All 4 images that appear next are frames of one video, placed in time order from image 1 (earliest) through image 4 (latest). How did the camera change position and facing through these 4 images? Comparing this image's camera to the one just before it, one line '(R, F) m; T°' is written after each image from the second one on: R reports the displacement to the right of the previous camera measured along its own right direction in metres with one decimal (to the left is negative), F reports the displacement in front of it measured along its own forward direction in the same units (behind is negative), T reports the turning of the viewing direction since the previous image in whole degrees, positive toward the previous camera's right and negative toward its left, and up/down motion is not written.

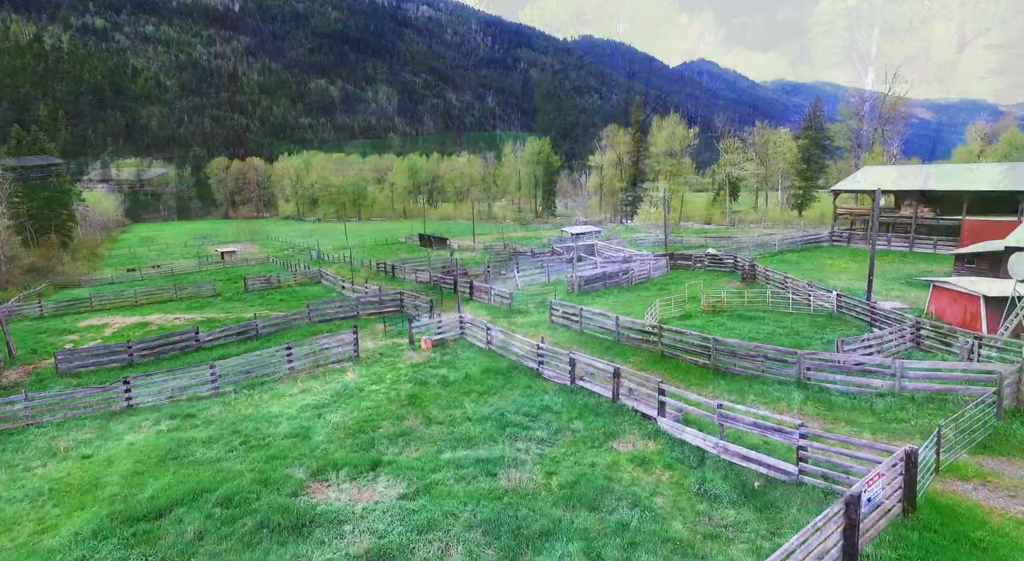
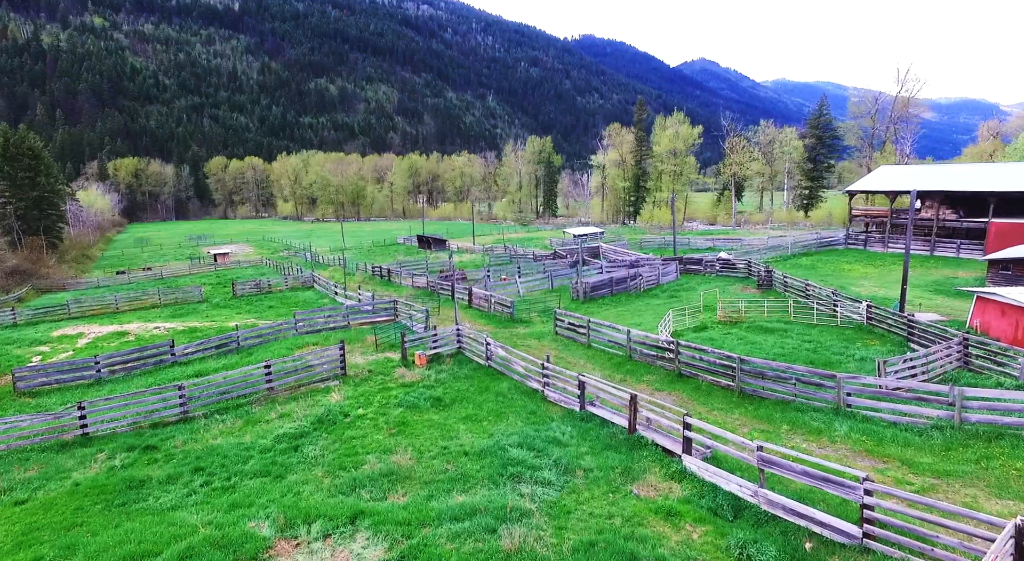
(0.0, +1.8) m; 0°
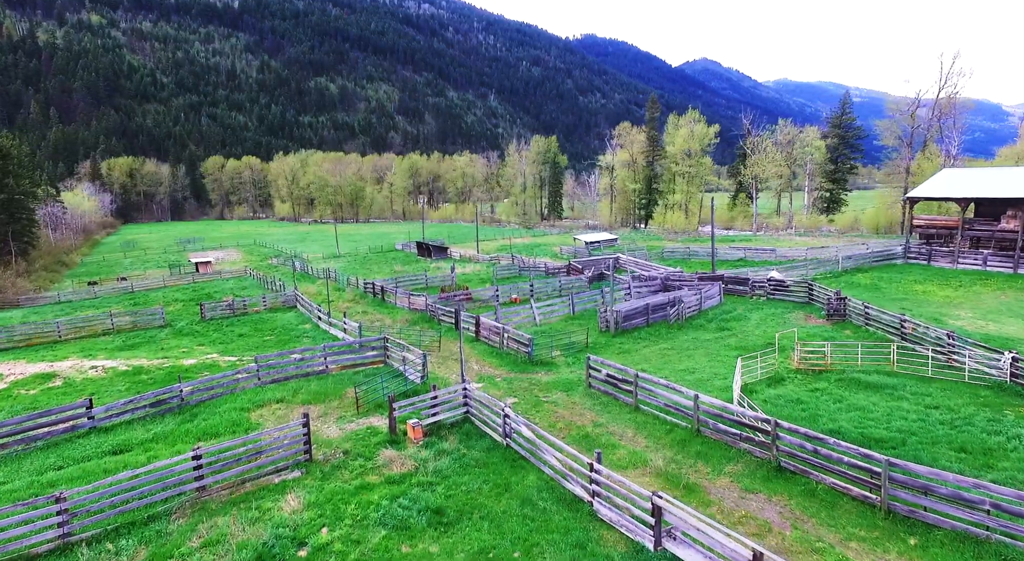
(-0.6, +5.2) m; 0°
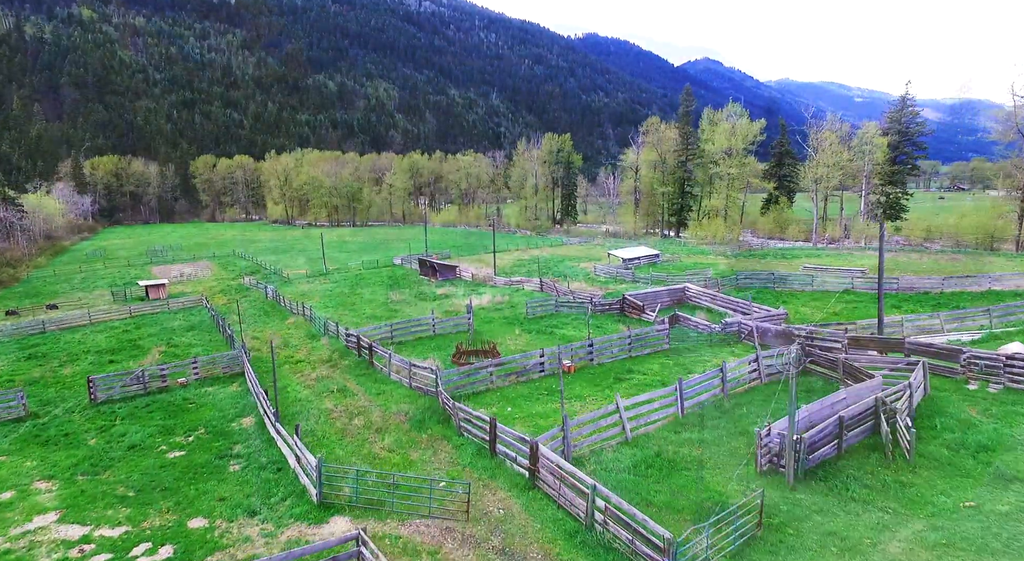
(-1.9, +11.7) m; 0°
